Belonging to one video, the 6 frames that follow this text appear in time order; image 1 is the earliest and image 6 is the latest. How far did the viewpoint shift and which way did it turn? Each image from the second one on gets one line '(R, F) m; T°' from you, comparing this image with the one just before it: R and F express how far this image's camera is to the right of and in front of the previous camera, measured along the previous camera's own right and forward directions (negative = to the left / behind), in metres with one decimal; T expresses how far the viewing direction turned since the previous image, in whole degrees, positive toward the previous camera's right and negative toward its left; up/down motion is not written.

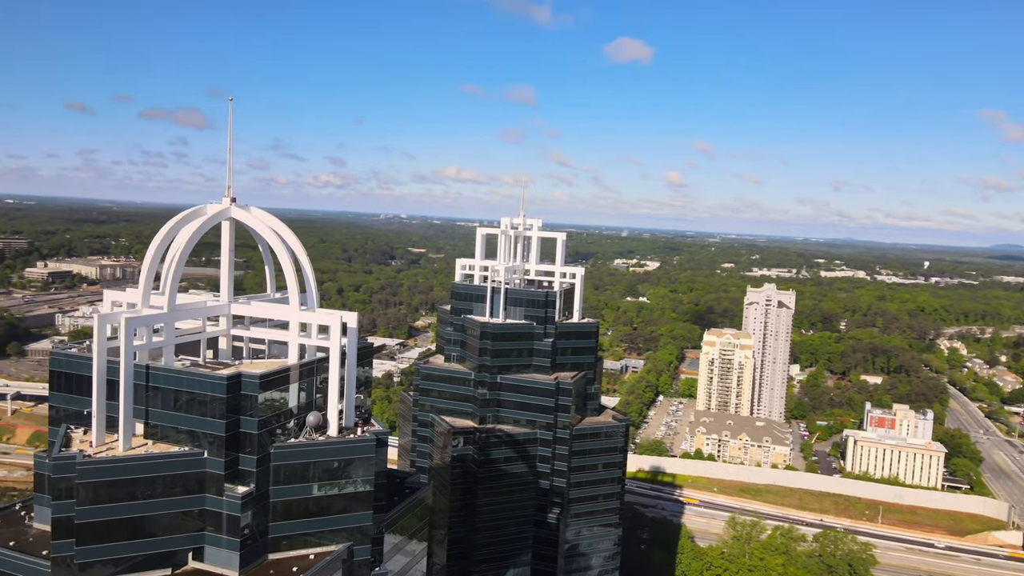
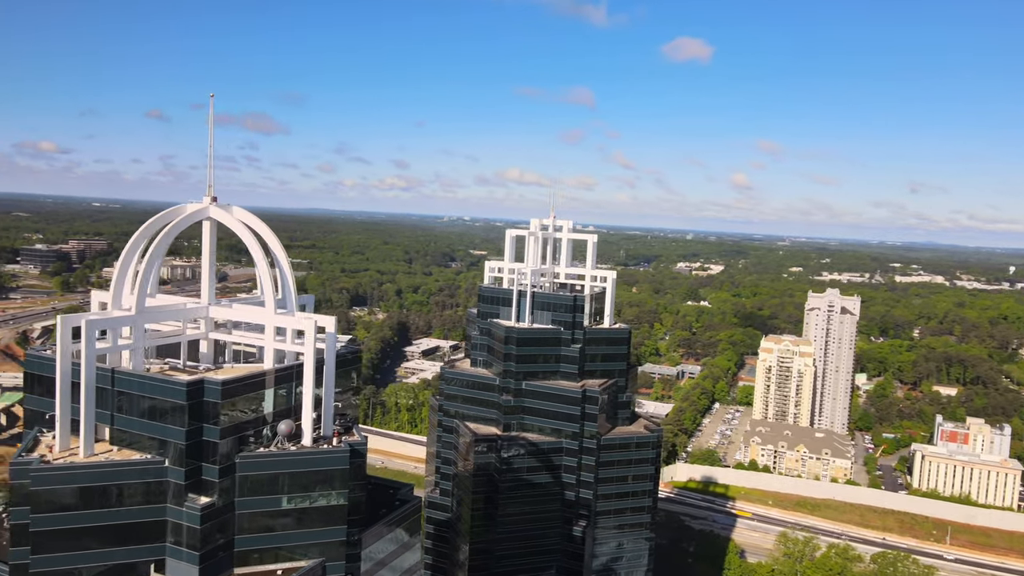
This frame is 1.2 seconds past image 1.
(+1.4, +0.9) m; -5°
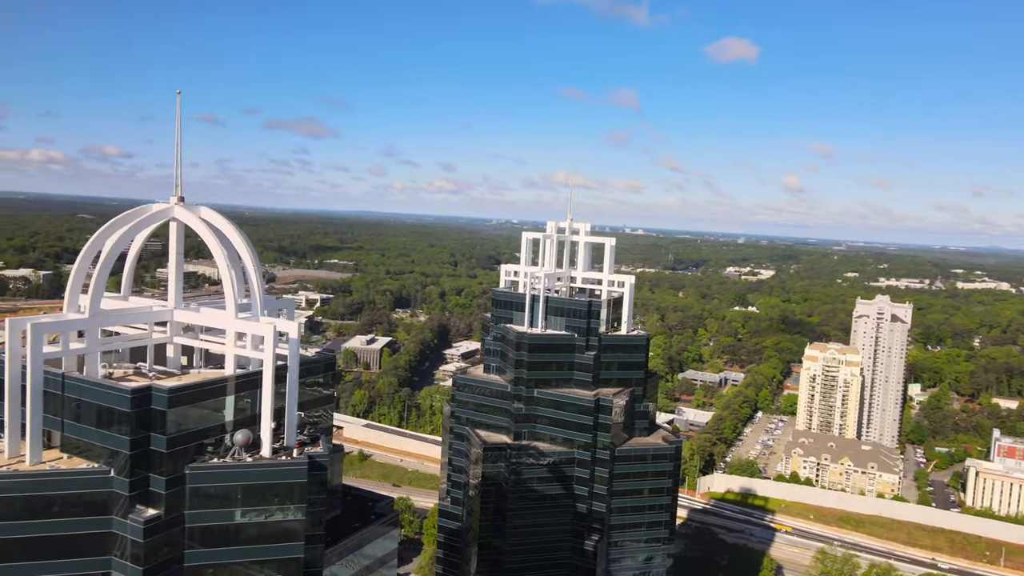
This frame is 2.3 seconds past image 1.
(+1.3, +0.8) m; -4°
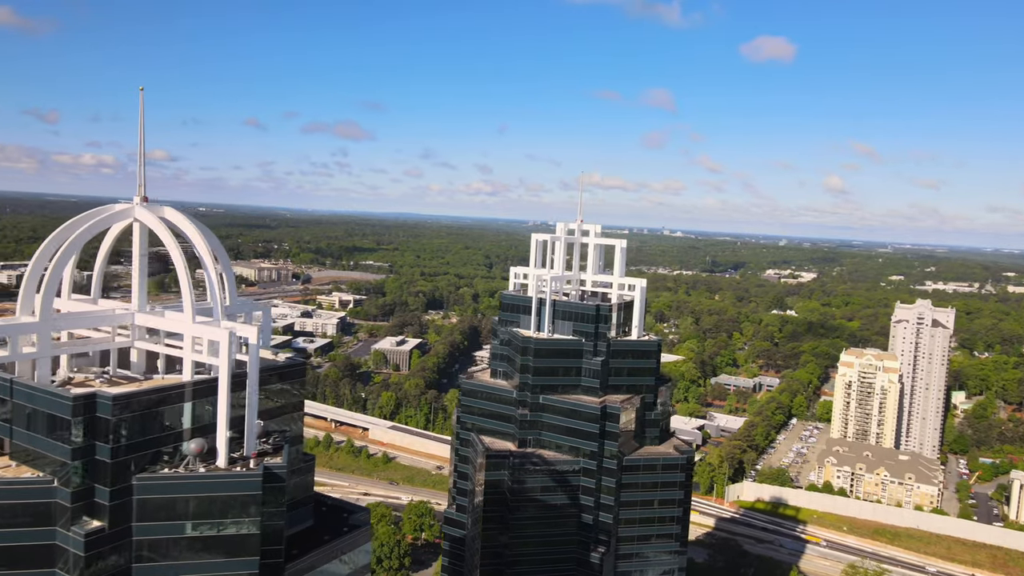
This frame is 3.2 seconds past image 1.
(+1.1, +0.7) m; -3°
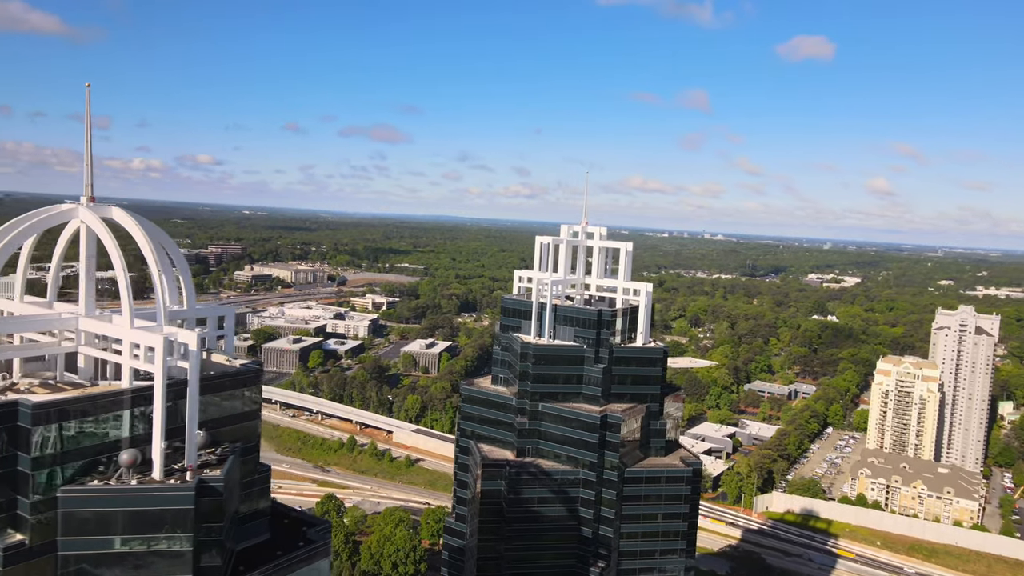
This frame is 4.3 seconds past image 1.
(+1.4, +0.8) m; -3°
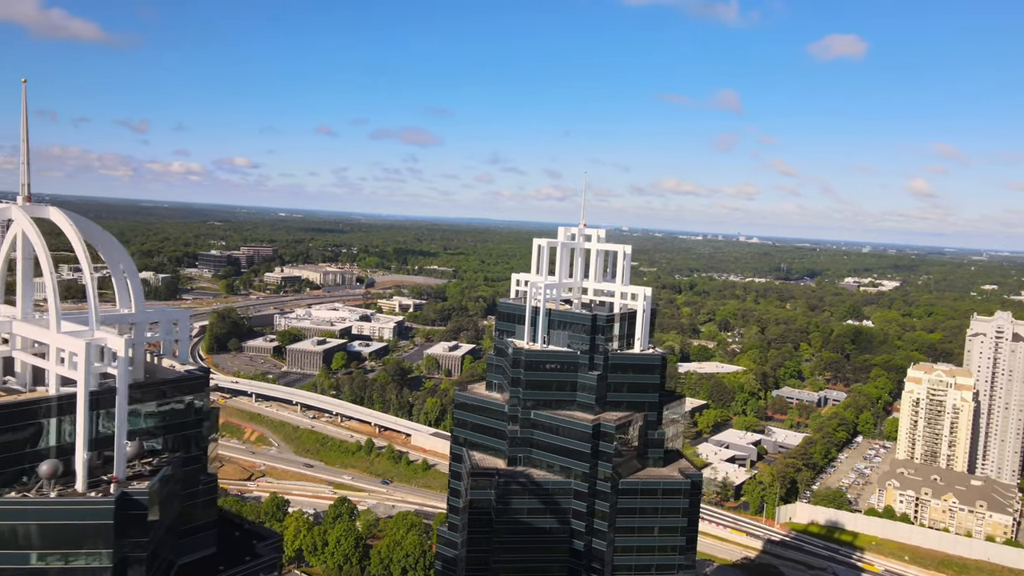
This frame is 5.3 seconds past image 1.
(+1.4, +0.8) m; -3°
